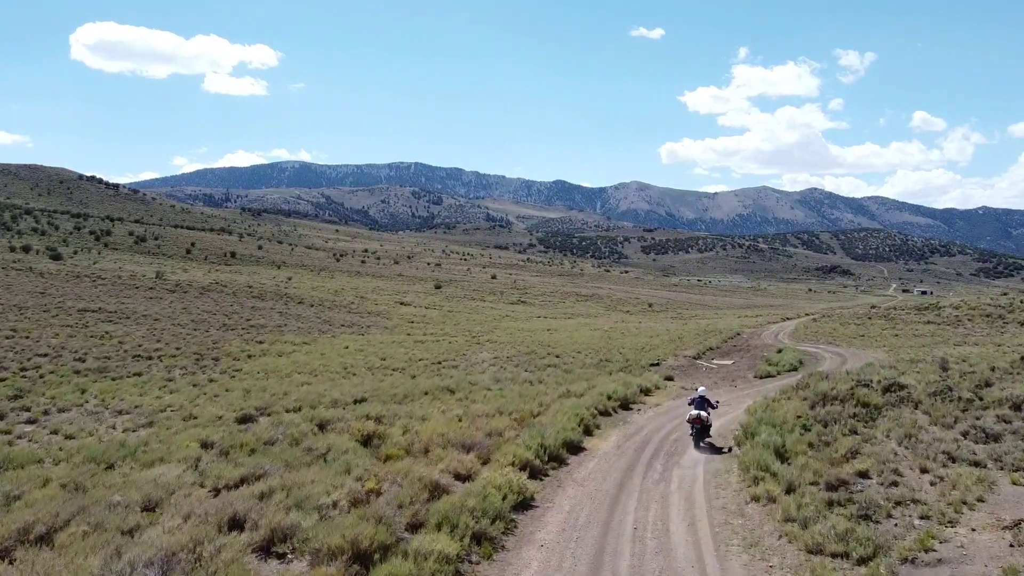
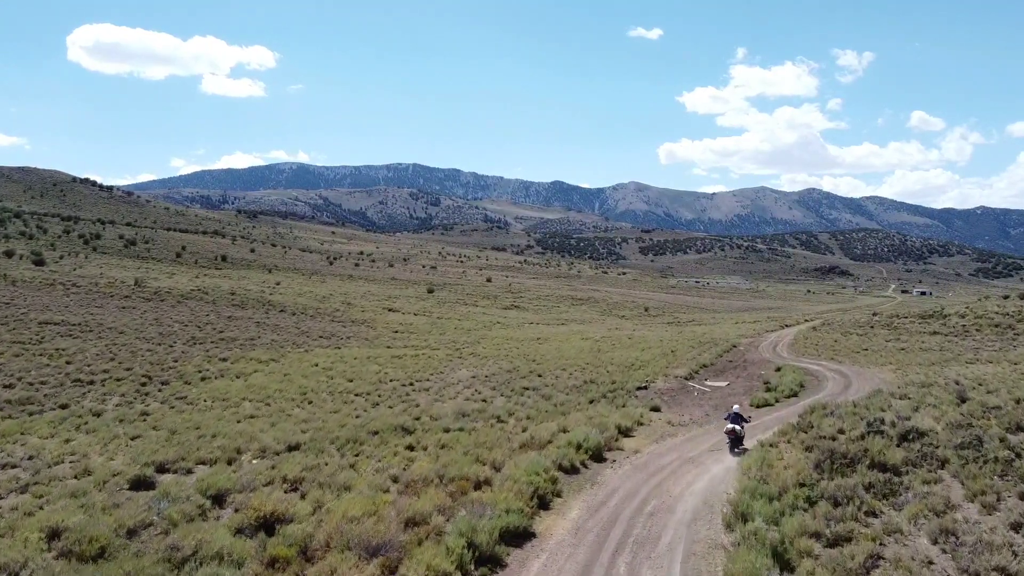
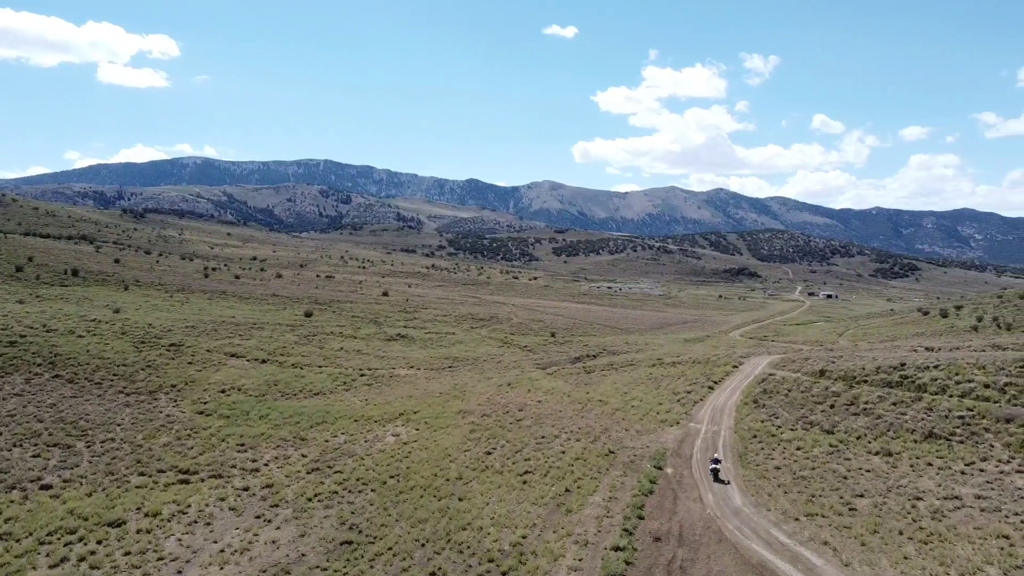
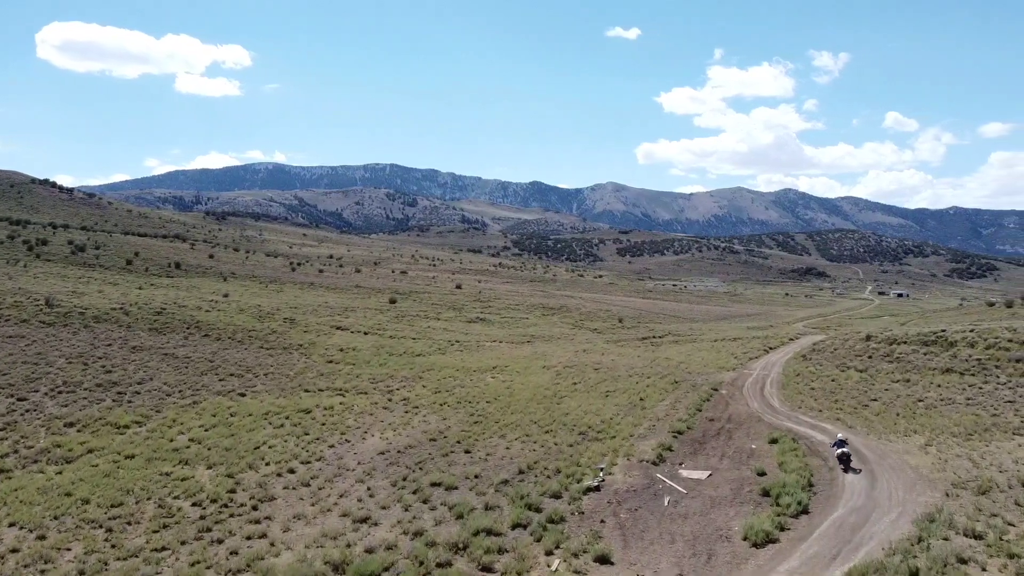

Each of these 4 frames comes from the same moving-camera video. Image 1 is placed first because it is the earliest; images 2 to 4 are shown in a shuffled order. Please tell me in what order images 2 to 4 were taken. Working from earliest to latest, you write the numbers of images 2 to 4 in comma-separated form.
2, 4, 3
